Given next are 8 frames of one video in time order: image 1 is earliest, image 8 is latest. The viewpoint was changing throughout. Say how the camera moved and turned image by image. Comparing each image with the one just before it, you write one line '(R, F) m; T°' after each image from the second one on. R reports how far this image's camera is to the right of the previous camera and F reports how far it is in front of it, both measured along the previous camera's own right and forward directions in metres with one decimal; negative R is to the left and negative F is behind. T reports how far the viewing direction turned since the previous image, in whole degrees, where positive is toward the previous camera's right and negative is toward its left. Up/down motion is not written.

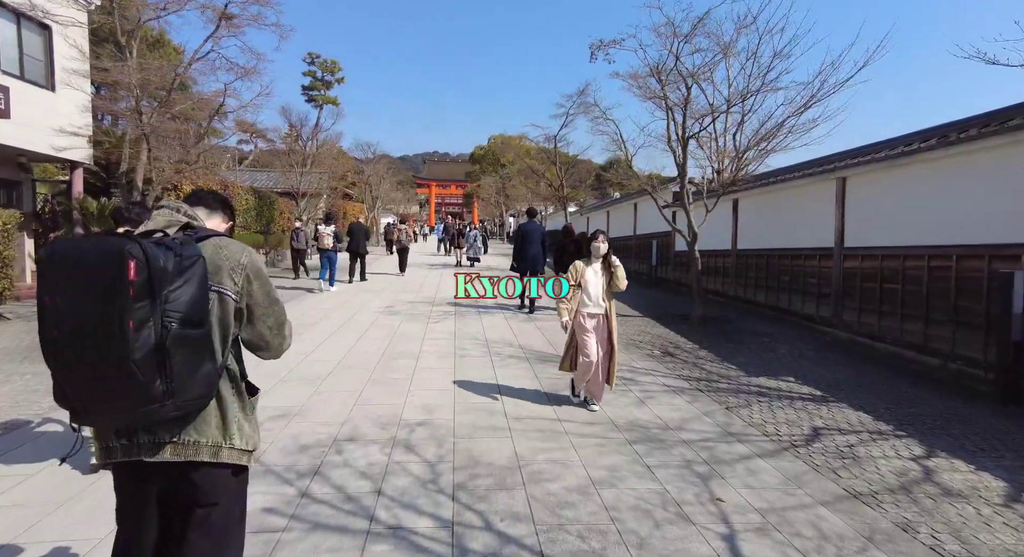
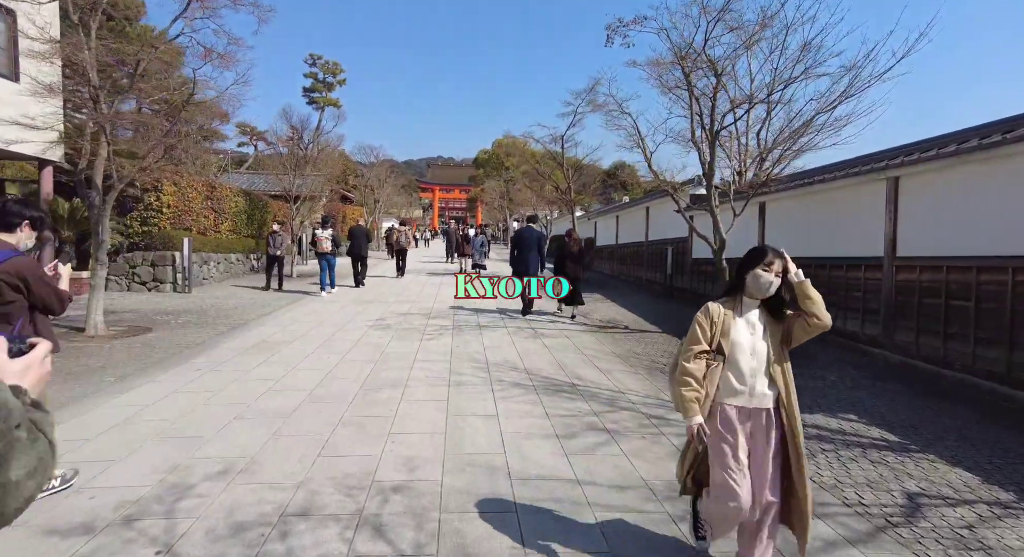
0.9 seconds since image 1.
(0.0, +0.9) m; 0°
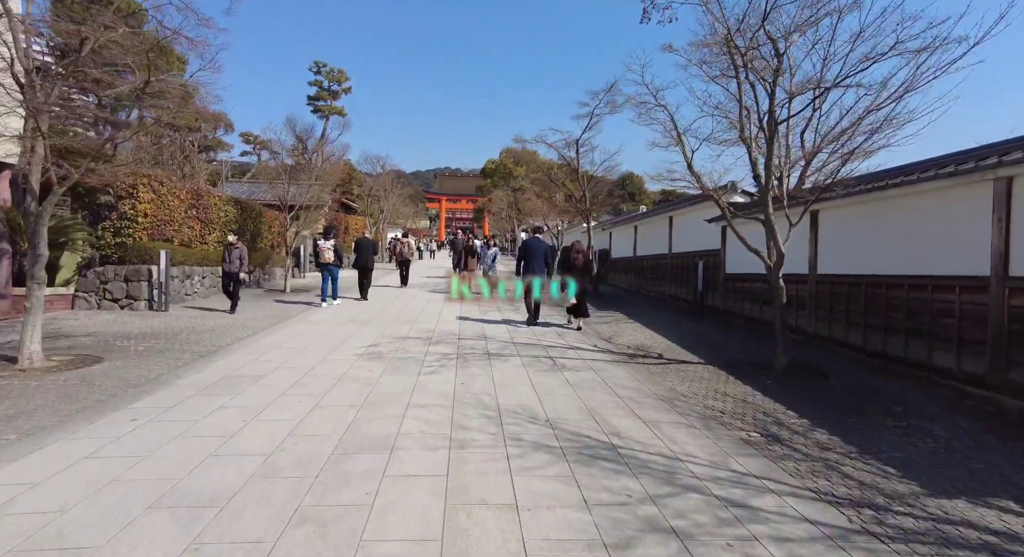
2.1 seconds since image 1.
(-0.1, +1.2) m; -1°
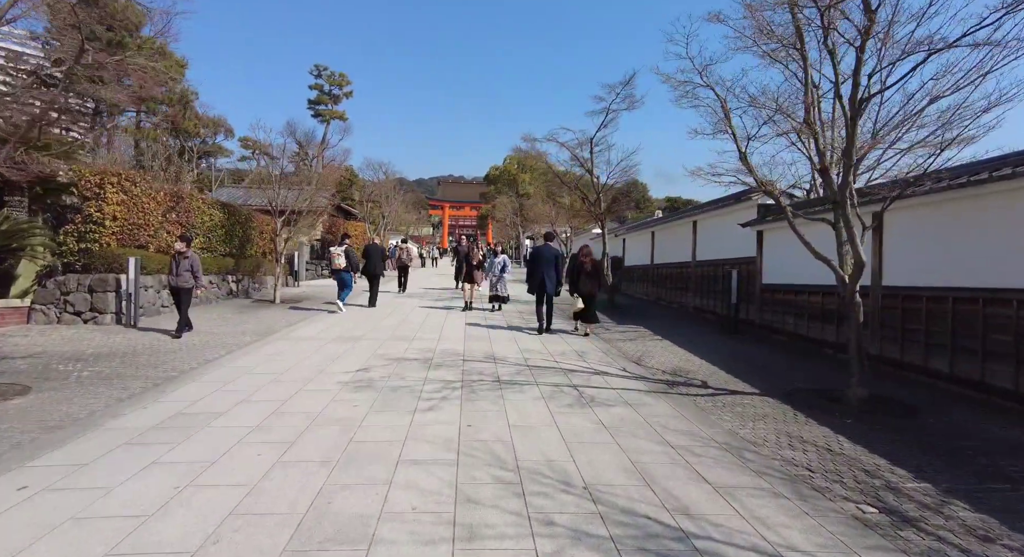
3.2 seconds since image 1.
(-0.1, +1.2) m; 0°
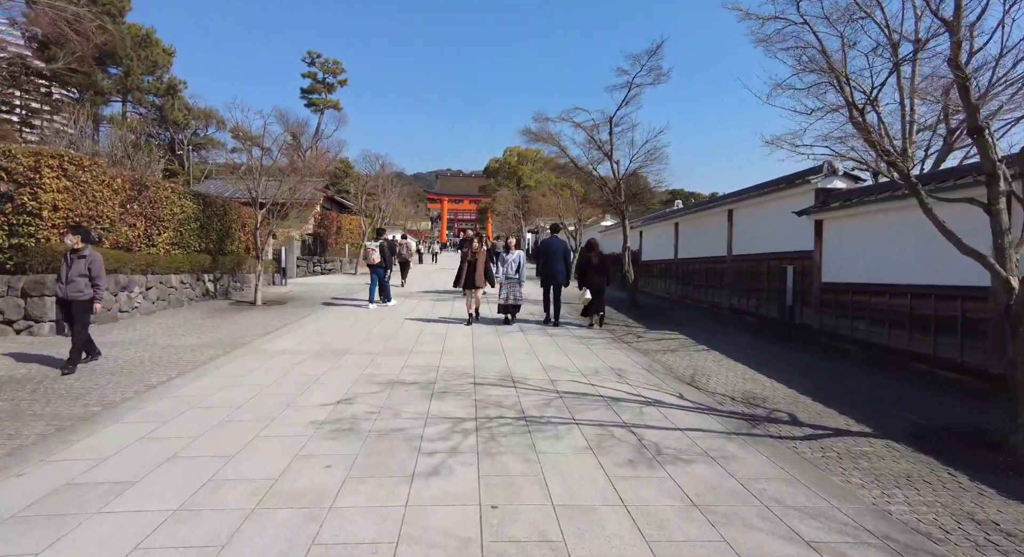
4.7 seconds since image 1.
(-0.3, +1.5) m; 0°
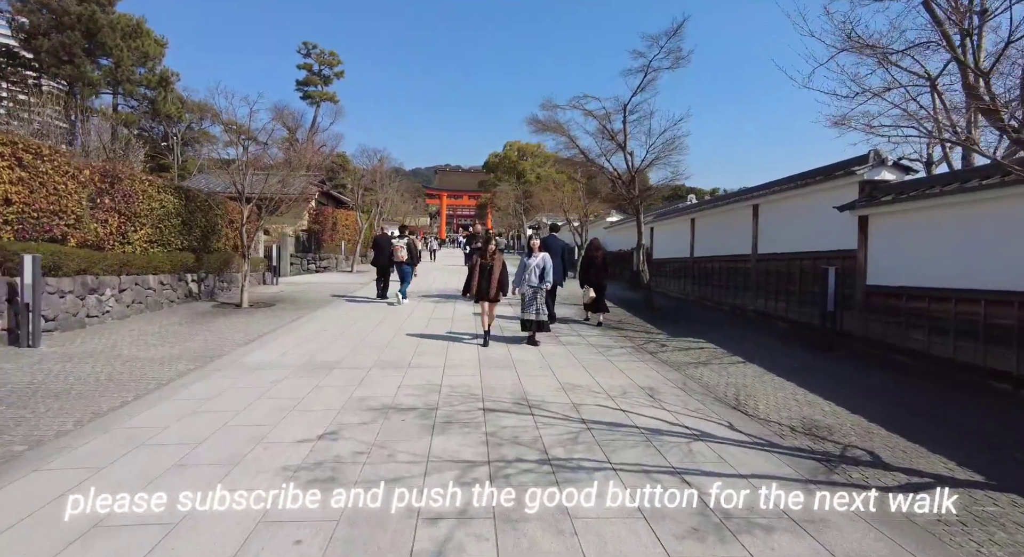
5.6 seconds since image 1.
(-0.2, +0.9) m; 0°
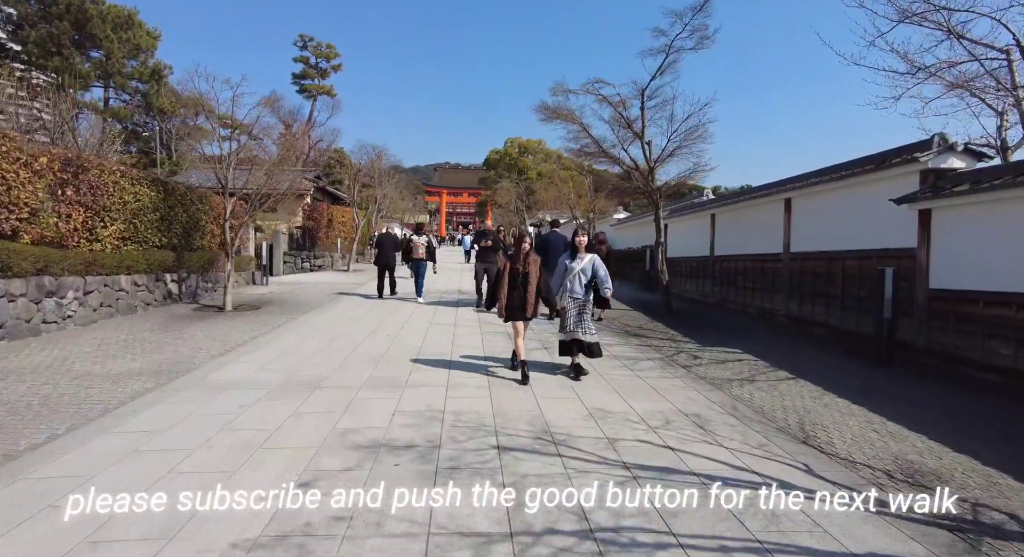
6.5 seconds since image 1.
(-0.2, +1.0) m; 0°
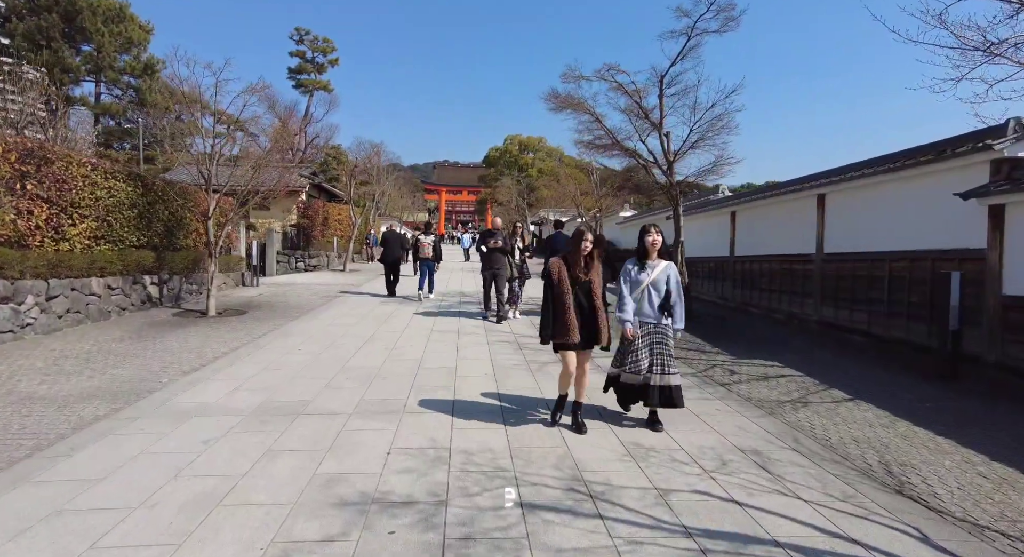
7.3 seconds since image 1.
(-0.2, +0.8) m; 0°
